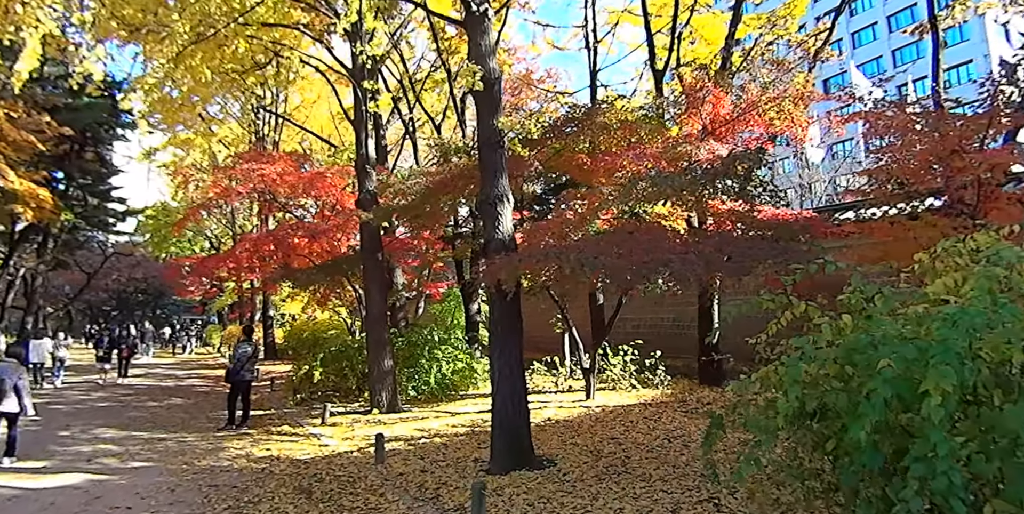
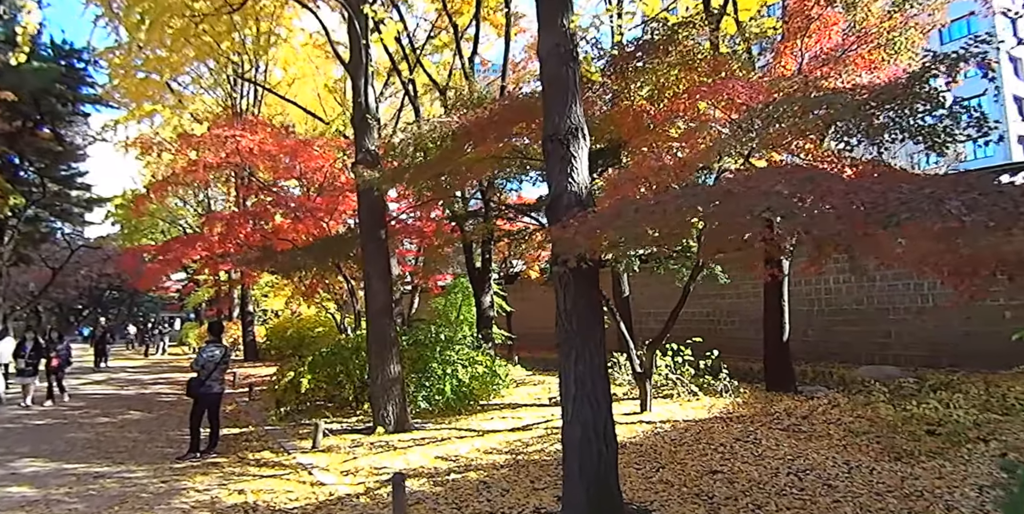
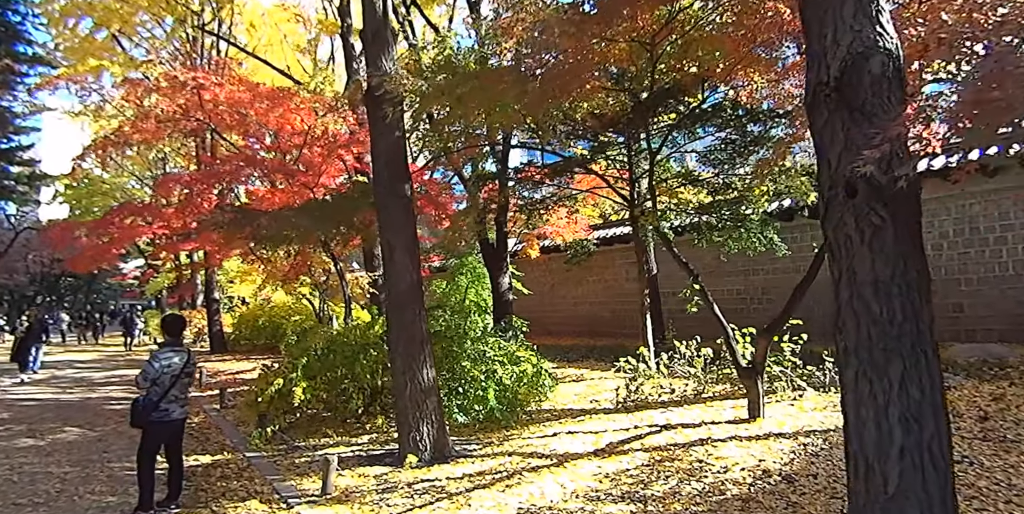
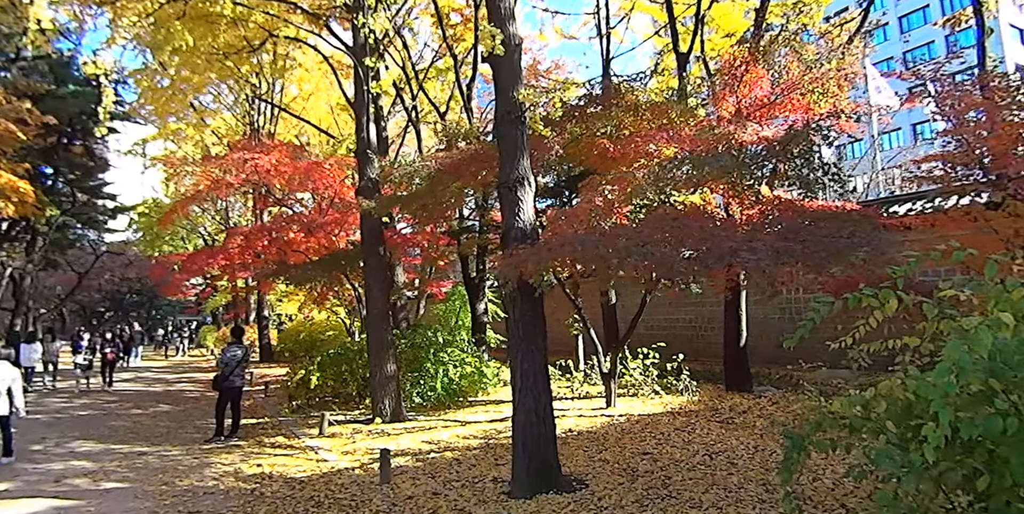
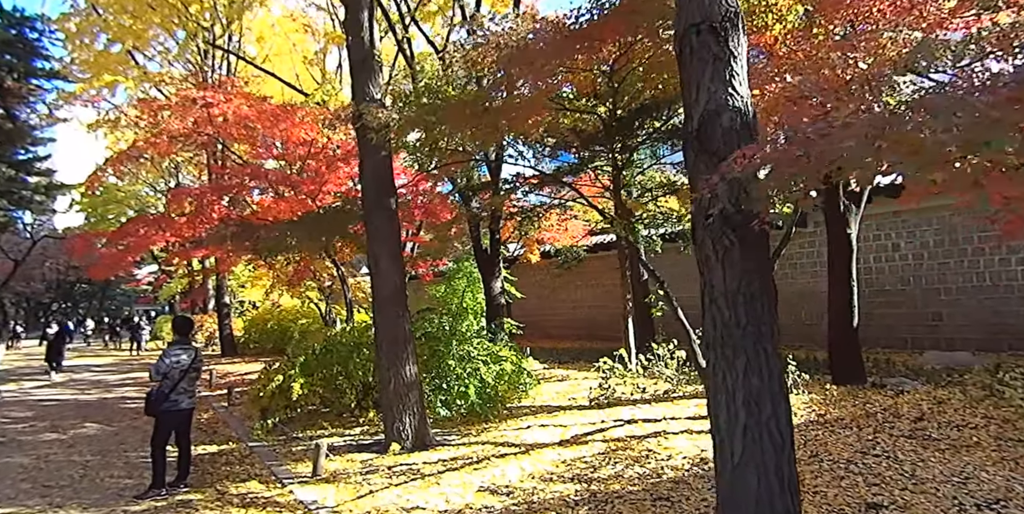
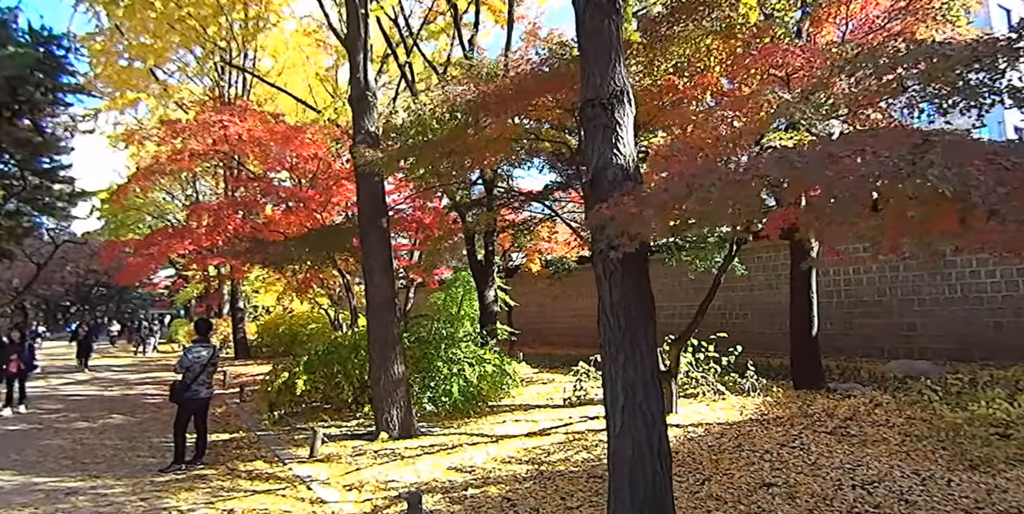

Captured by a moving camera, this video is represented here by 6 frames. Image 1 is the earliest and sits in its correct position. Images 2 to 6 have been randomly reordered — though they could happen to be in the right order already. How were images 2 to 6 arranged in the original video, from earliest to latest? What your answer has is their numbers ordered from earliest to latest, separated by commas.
4, 2, 6, 5, 3
